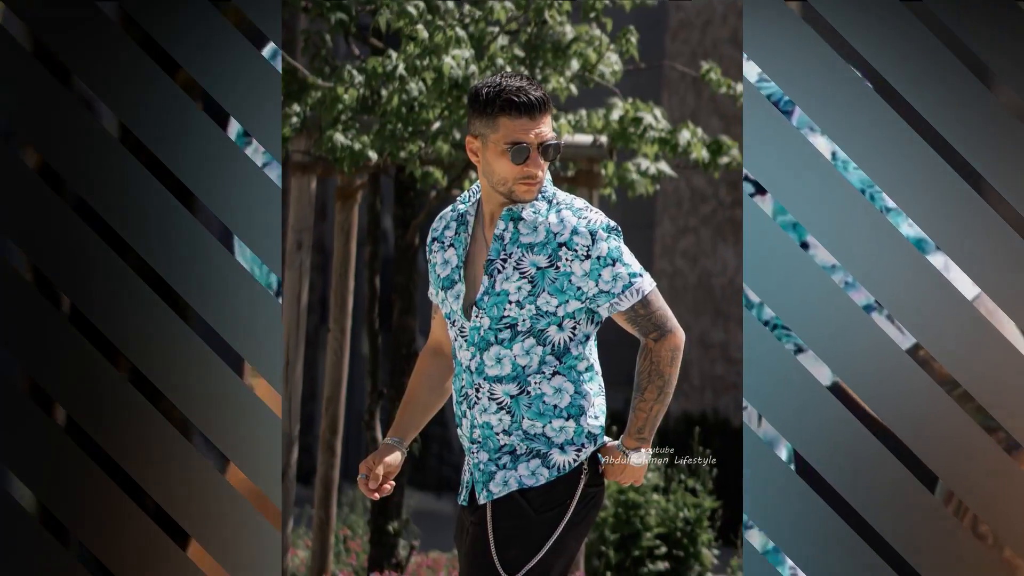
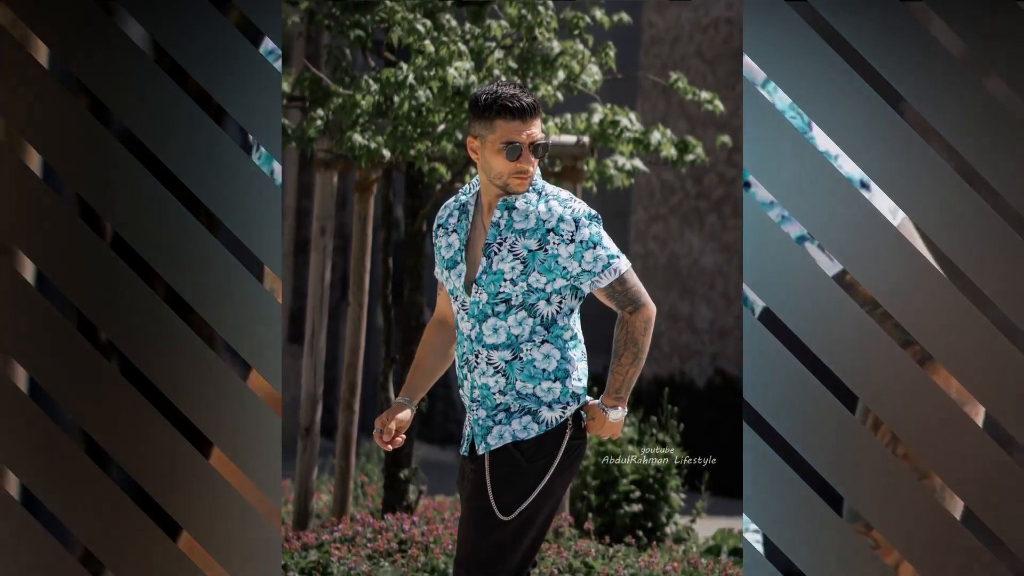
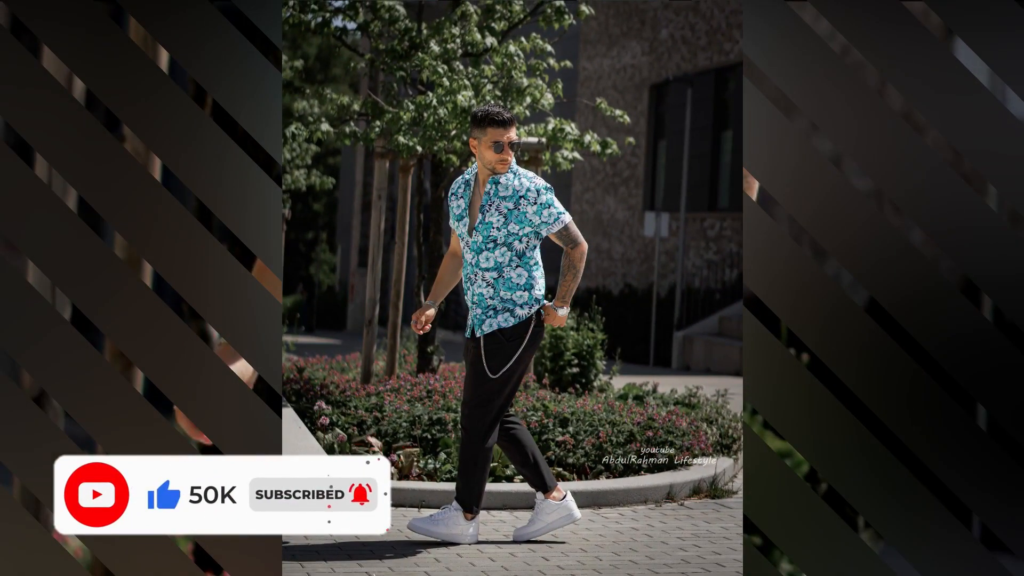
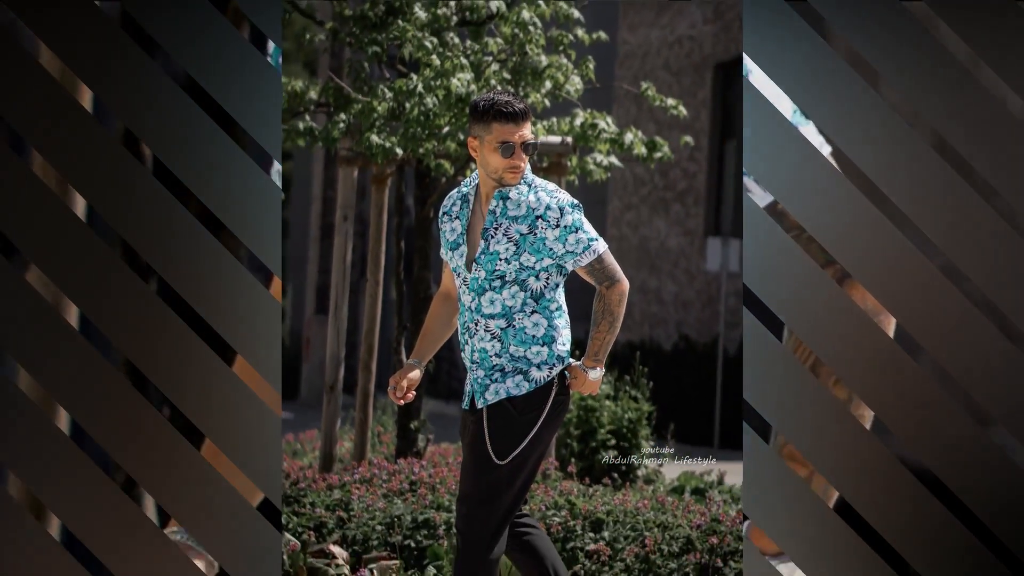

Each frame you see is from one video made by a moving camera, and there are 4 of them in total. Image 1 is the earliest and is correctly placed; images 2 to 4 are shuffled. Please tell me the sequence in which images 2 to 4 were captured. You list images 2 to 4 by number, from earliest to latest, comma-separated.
2, 4, 3
